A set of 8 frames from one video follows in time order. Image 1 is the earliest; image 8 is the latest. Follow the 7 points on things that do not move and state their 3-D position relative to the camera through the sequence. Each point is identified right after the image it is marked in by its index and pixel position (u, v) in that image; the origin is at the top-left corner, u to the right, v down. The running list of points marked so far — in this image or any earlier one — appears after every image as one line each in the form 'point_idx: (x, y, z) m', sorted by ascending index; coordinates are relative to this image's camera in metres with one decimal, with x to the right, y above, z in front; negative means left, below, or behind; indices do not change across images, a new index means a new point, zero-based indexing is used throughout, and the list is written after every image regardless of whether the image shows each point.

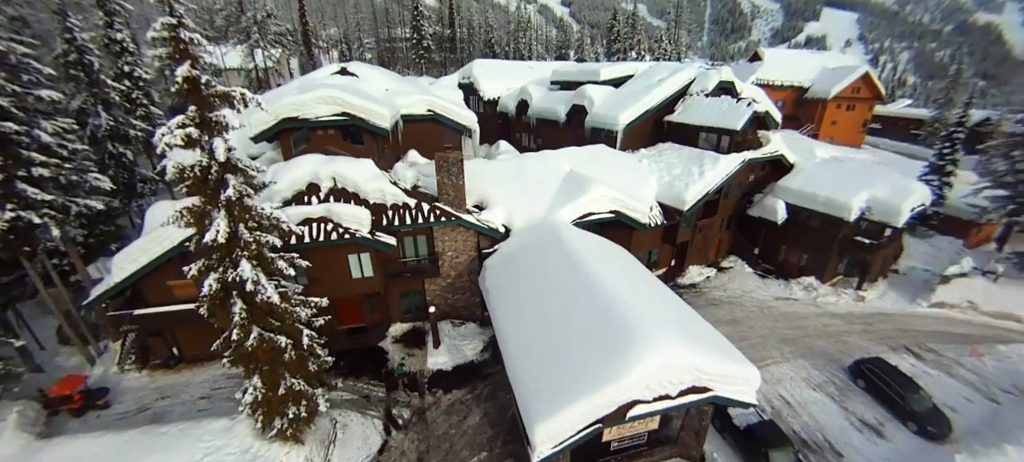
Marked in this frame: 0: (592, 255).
0: (+2.8, -0.7, +14.7) m
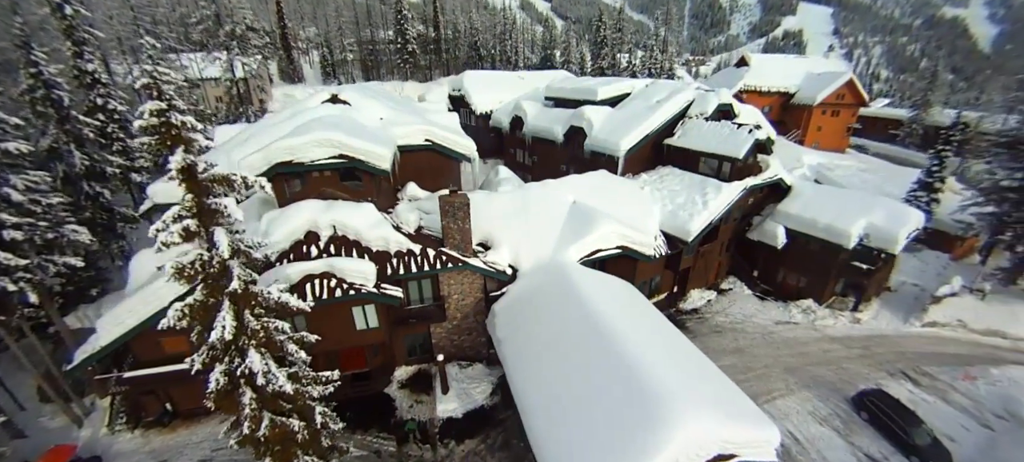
0: (+3.2, -2.3, +14.4) m
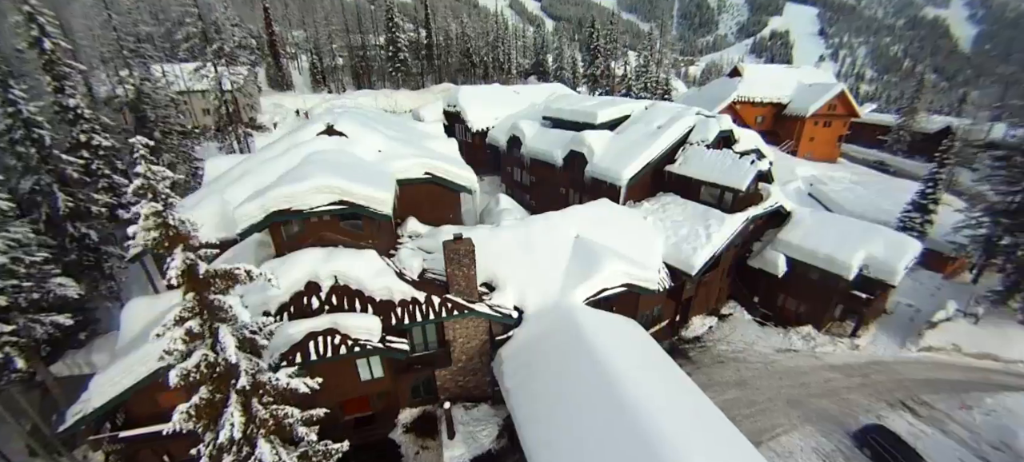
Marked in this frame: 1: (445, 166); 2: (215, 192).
0: (+3.4, -3.9, +14.3) m
1: (-3.1, +3.1, +18.8) m
2: (-12.2, +1.5, +16.4) m
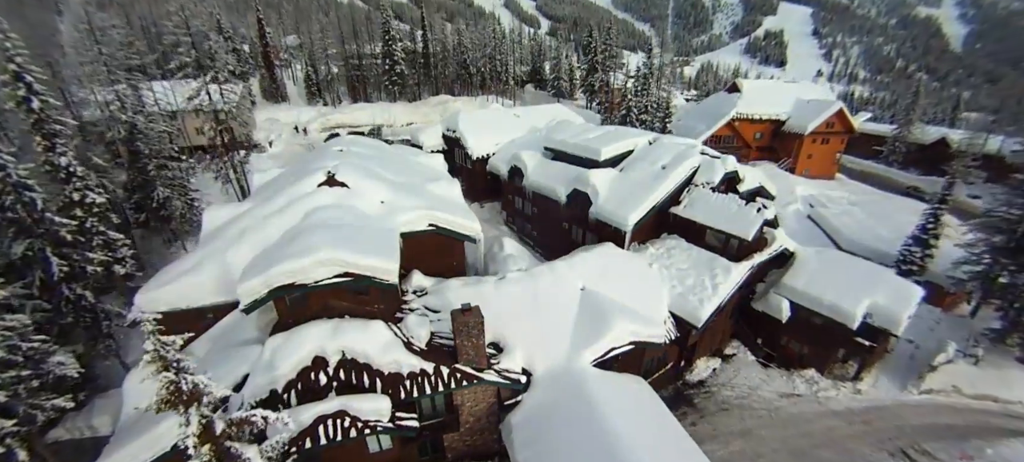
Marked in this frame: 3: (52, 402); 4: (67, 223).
0: (+3.8, -6.3, +14.2) m
1: (-2.9, +0.7, +18.5) m
2: (-11.9, -0.9, +16.0) m
3: (-16.0, -5.6, +14.0) m
4: (-17.5, +0.4, +15.8) m
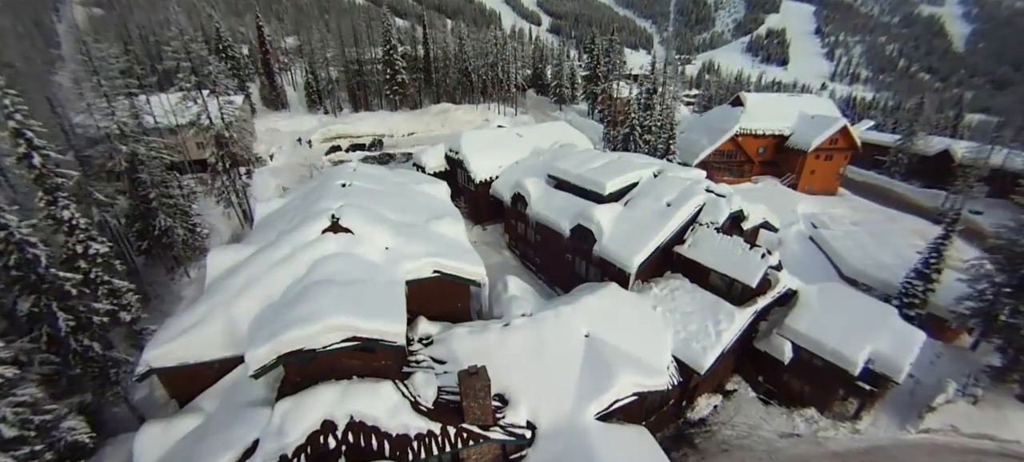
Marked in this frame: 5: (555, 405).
0: (+4.0, -8.6, +14.4) m
1: (-2.7, -1.4, +18.6) m
2: (-11.7, -3.0, +16.1) m
3: (-15.8, -7.7, +14.1) m
4: (-17.2, -1.7, +15.8) m
5: (+1.7, -7.0, +16.2) m
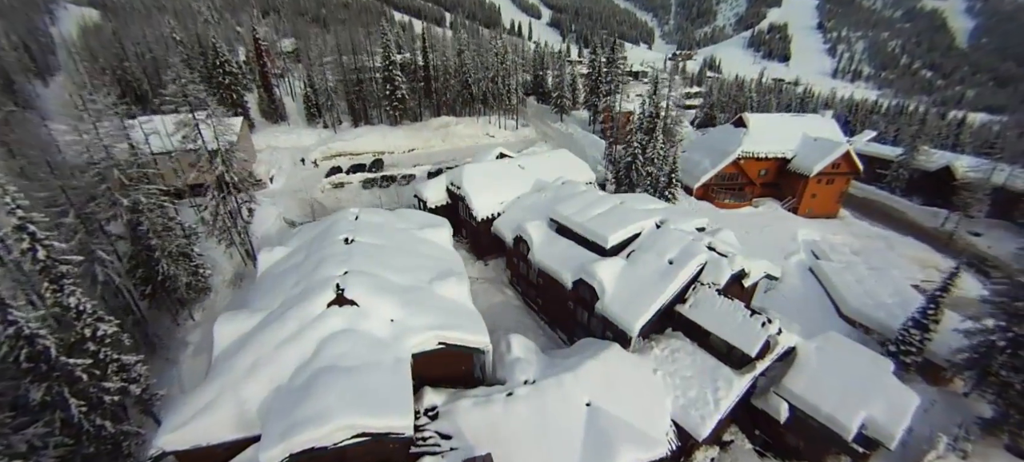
0: (+4.1, -12.1, +14.9) m
1: (-2.5, -4.8, +18.8) m
2: (-11.5, -6.4, +16.4) m
3: (-15.6, -11.2, +14.5) m
4: (-17.1, -5.1, +16.0) m
5: (+1.9, -10.4, +16.7) m
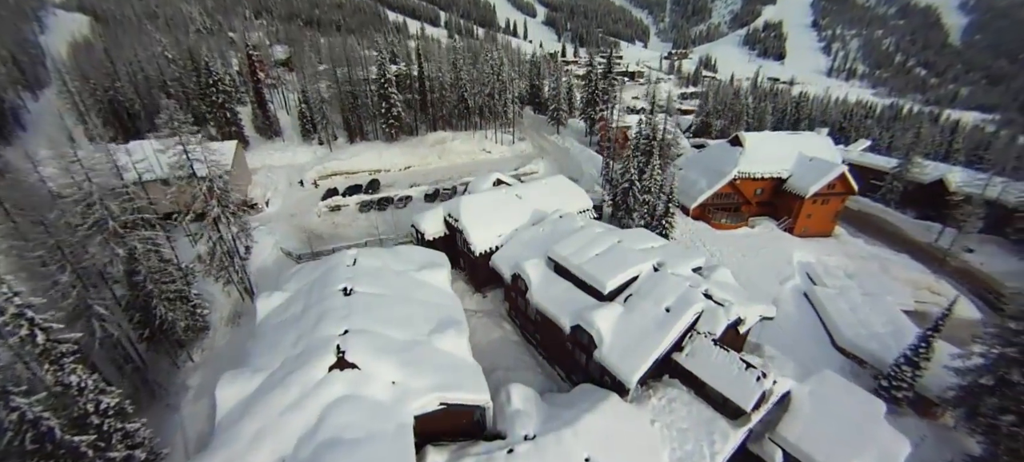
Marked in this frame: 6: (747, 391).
0: (+4.2, -15.0, +15.3) m
1: (-2.5, -7.7, +19.1) m
2: (-11.4, -9.5, +16.5) m
3: (-15.5, -14.2, +14.7) m
4: (-17.0, -8.1, +16.1) m
5: (+2.0, -13.4, +17.0) m
6: (+11.7, -7.8, +19.9) m
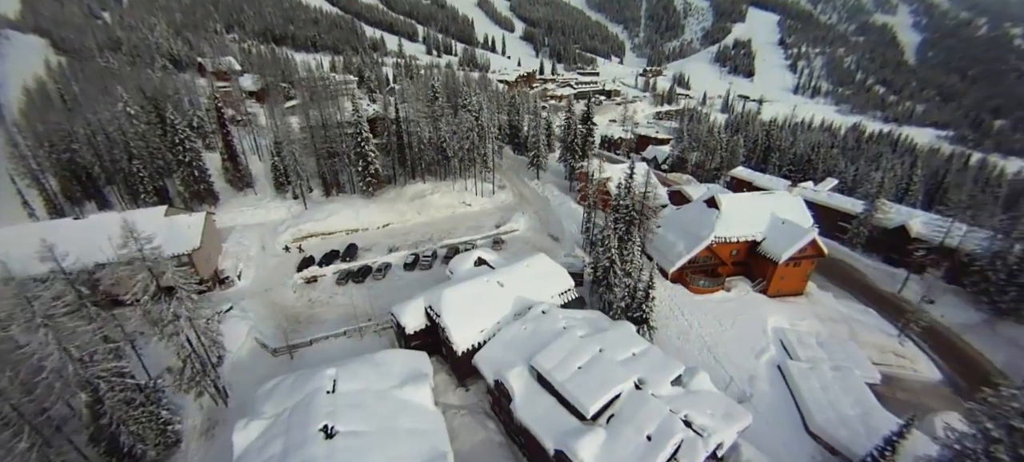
0: (+3.8, -22.7, +15.6) m
1: (-3.1, -15.4, +19.0) m
2: (-11.9, -17.3, +16.0) m
3: (-15.9, -22.2, +14.0) m
4: (-17.5, -16.1, +15.3) m
5: (+1.5, -21.1, +17.2) m
6: (+10.9, -15.4, +20.5) m
